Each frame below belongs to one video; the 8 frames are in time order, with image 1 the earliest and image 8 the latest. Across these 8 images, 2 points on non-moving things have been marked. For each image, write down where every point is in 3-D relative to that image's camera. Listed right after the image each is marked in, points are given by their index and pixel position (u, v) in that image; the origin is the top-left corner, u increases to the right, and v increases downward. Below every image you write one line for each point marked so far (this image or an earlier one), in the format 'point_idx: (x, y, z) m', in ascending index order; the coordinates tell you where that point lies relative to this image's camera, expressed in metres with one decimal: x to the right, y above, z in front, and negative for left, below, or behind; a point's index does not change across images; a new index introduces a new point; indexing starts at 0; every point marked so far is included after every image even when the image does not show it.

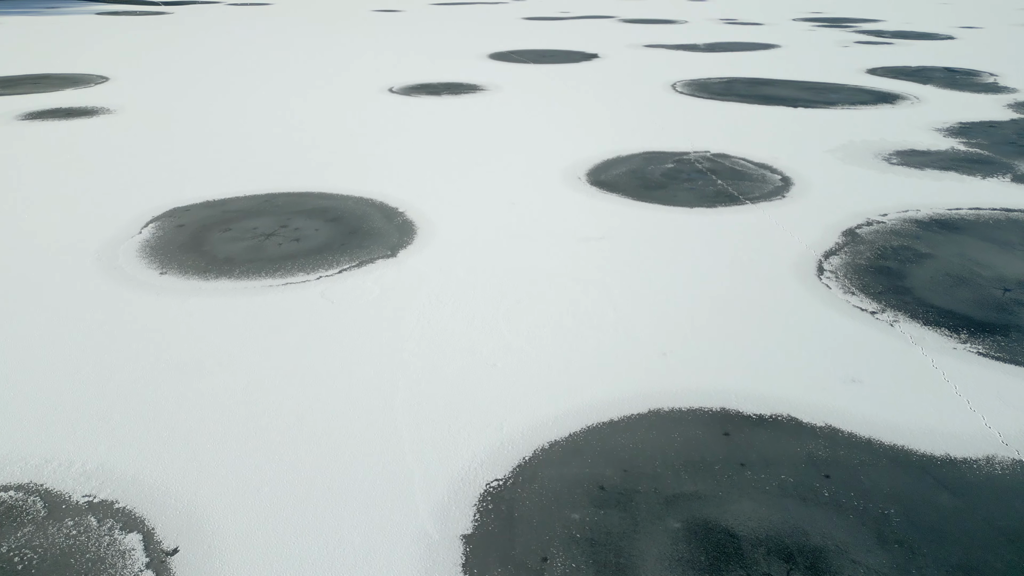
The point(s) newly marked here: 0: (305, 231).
0: (-1.9, +0.5, +6.2) m
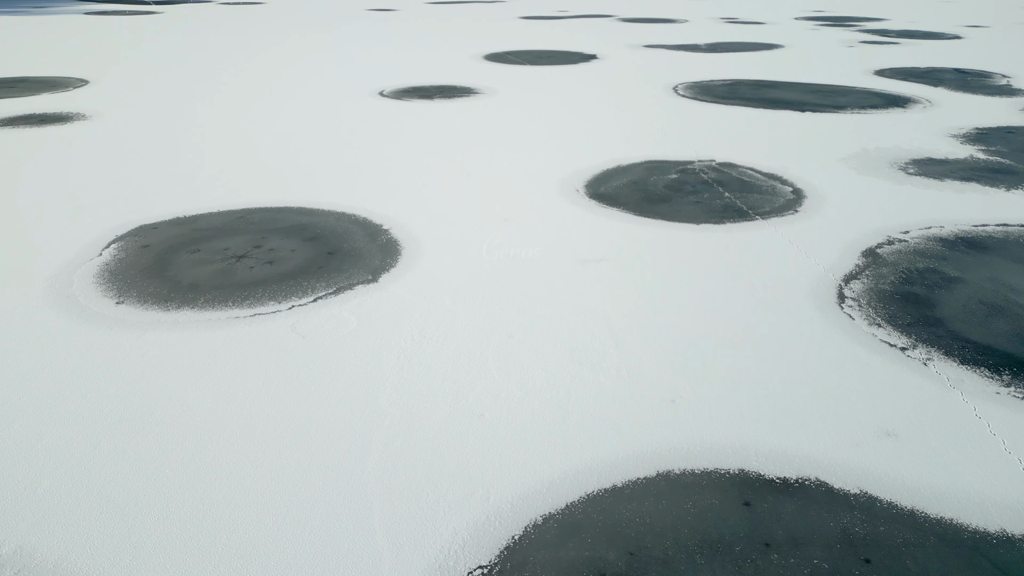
0: (-1.9, +0.3, +5.7) m
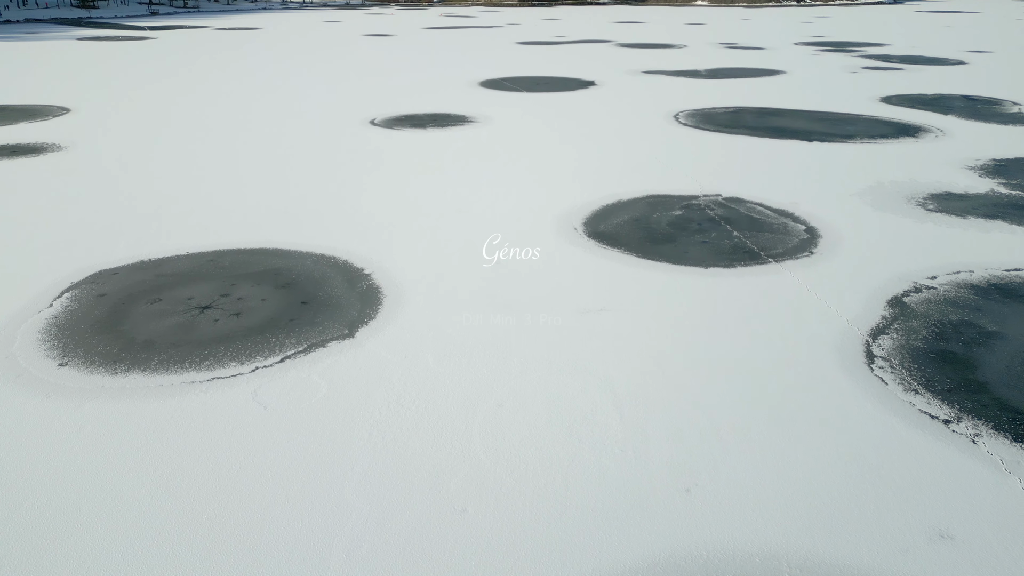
0: (-2.0, -0.1, +5.2) m
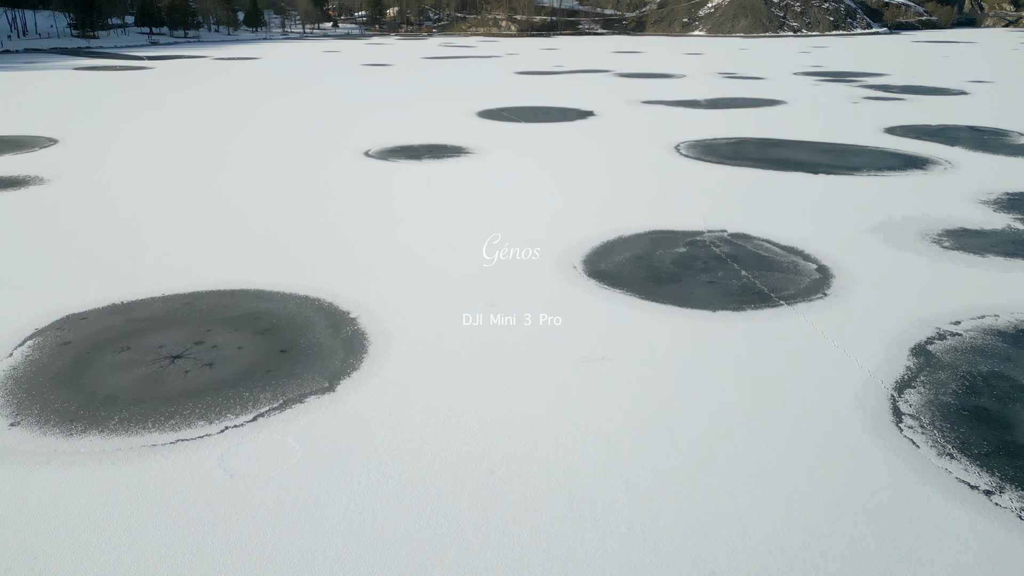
0: (-2.0, -0.4, +4.8) m
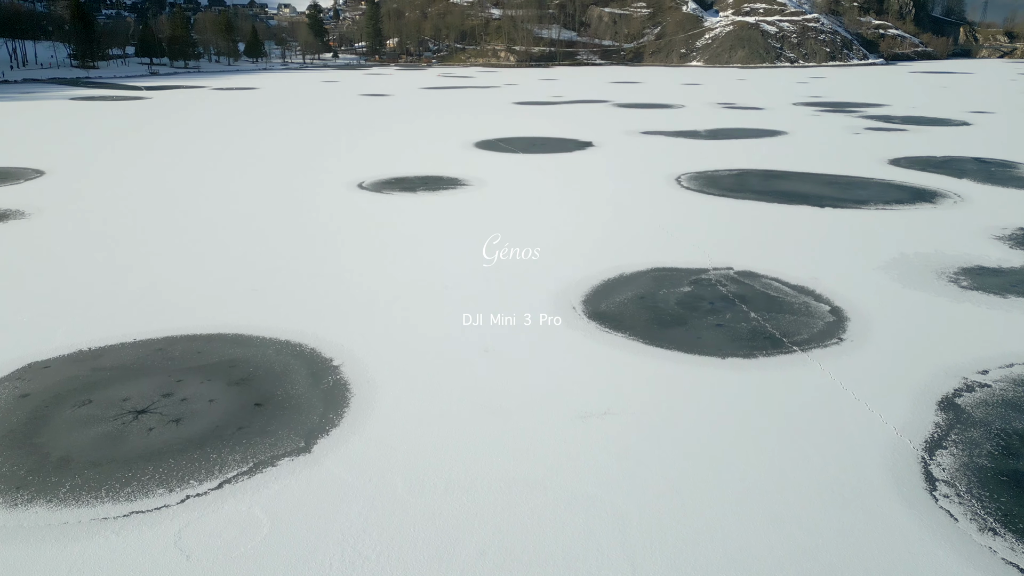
0: (-2.1, -0.7, +4.5) m
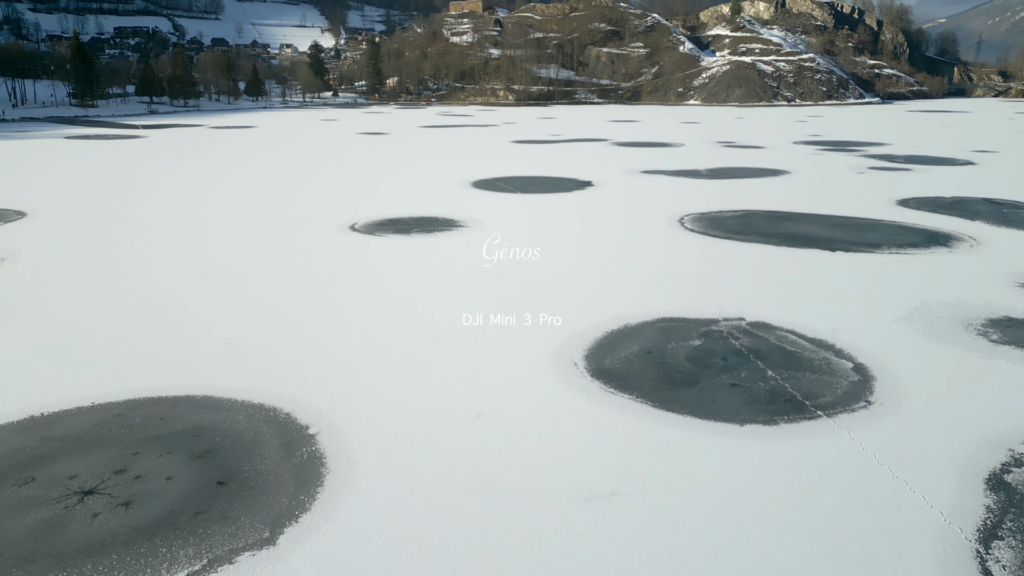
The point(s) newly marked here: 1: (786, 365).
0: (-2.1, -1.1, +4.0) m
1: (+2.2, -0.6, +5.6) m
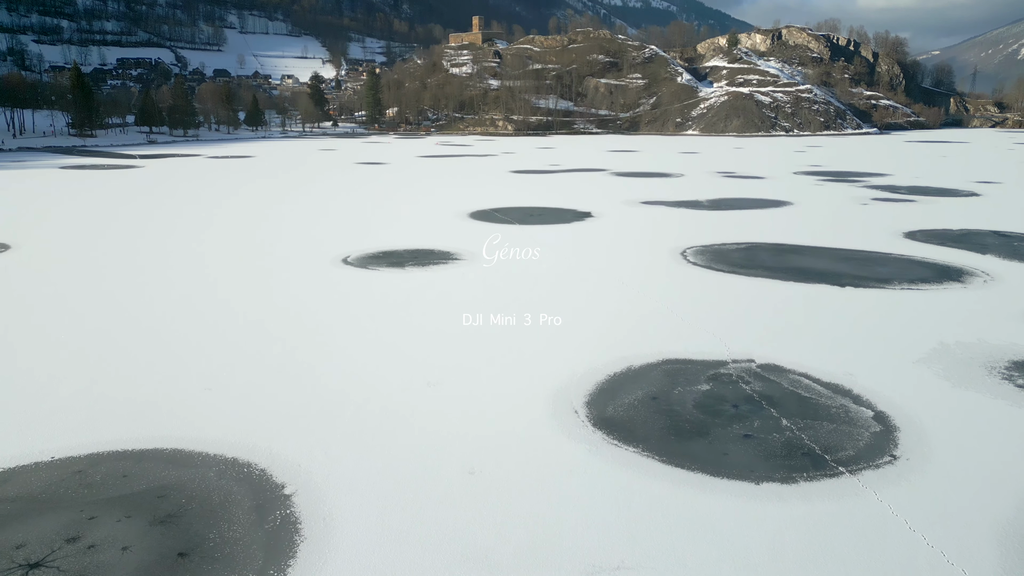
0: (-2.1, -1.4, +3.6) m
1: (+2.2, -0.9, +5.2) m
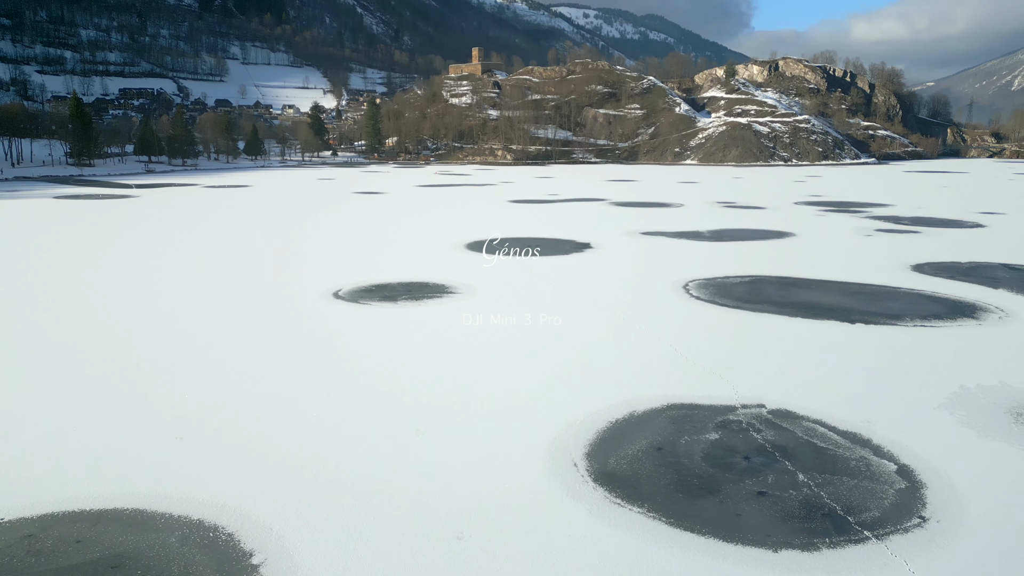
0: (-2.2, -1.6, +3.1) m
1: (+2.1, -1.2, +4.8) m
